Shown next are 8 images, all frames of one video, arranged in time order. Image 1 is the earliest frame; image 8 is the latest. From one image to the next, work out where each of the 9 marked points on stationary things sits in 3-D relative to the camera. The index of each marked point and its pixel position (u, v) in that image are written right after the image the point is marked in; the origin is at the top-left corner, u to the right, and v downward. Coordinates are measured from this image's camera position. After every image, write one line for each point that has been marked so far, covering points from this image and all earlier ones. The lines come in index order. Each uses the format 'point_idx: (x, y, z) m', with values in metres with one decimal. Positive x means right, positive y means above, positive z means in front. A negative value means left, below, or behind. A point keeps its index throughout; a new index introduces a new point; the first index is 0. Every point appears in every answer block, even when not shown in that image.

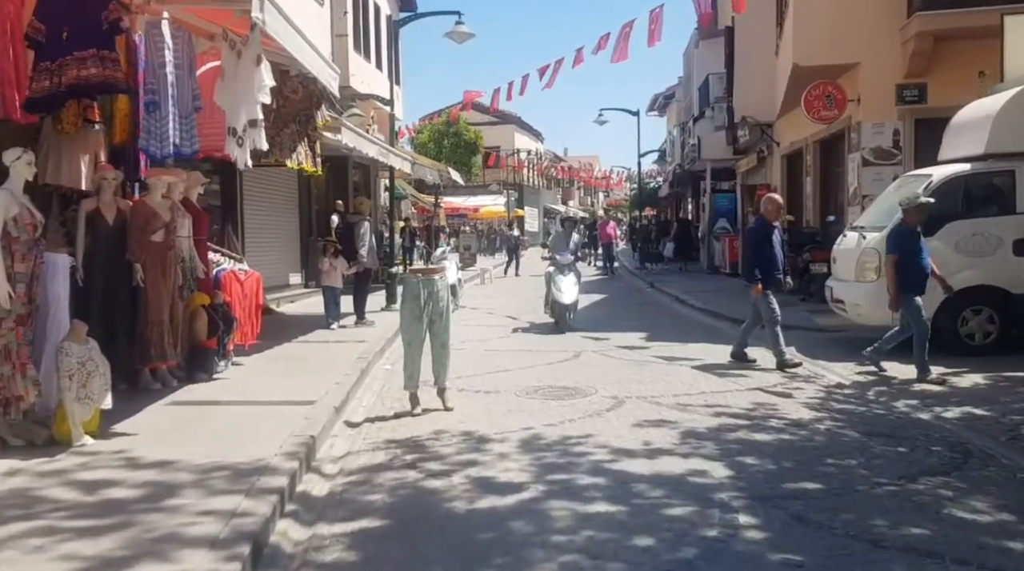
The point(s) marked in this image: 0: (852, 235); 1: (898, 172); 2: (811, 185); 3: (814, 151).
0: (+4.1, +0.6, +10.4) m
1: (+6.0, +1.8, +13.7) m
2: (+5.8, +2.0, +17.1) m
3: (+5.8, +2.6, +16.9) m
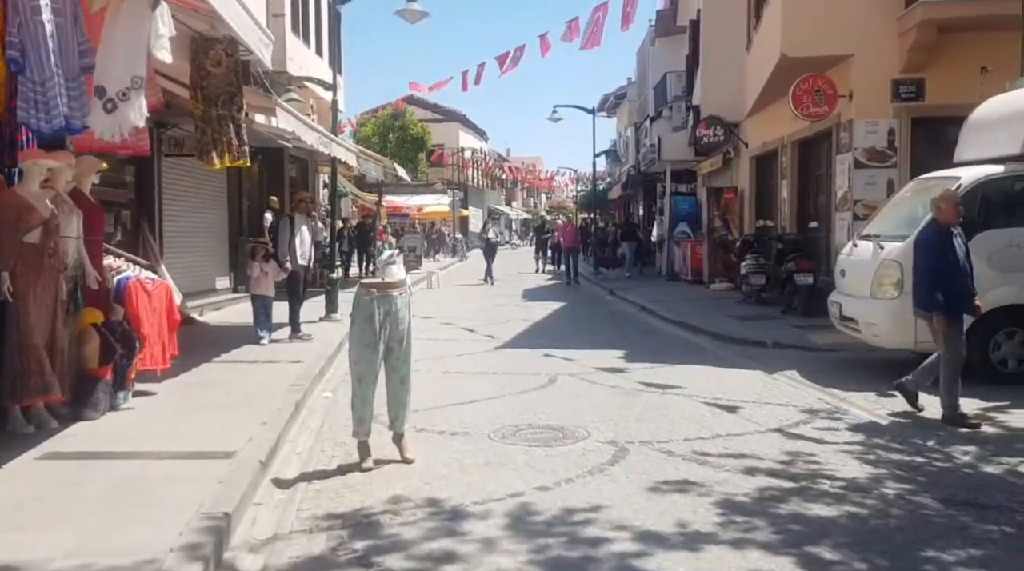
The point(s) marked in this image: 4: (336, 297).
0: (+3.7, +0.4, +9.1) m
1: (+5.4, +1.6, +12.6) m
2: (+5.0, +1.8, +16.0) m
3: (+5.0, +2.4, +15.7) m
4: (-2.8, -0.2, +14.2) m
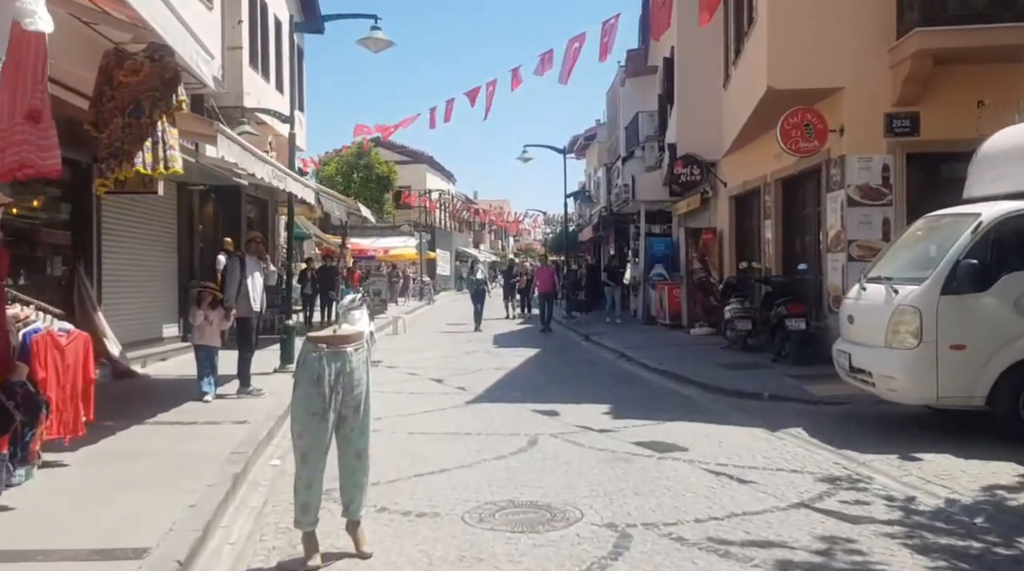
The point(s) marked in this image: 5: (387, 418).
0: (+3.5, 0.0, +8.3) m
1: (+5.0, +1.0, +11.9) m
2: (+4.5, +1.0, +15.2) m
3: (+4.5, +1.6, +15.0) m
4: (-3.3, -0.9, +13.1) m
5: (-1.3, -1.4, +9.5) m
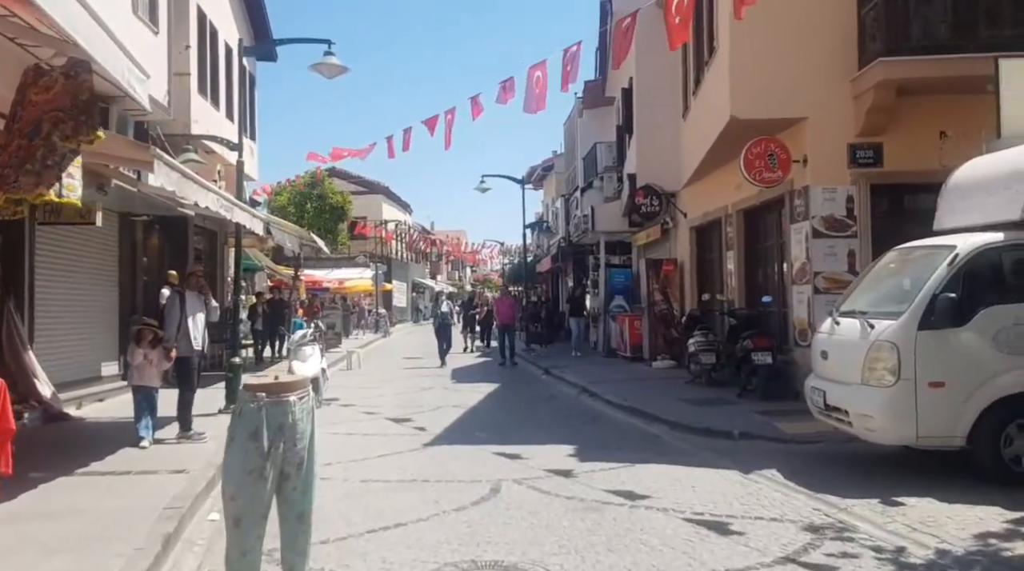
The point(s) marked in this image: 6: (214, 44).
0: (+3.1, -0.3, +8.0) m
1: (+4.5, +0.5, +11.7) m
2: (+3.8, +0.4, +15.0) m
3: (+3.8, +1.1, +14.8) m
4: (-3.8, -1.4, +12.4) m
5: (-1.8, -1.8, +8.9) m
6: (-6.5, +5.2, +19.1) m
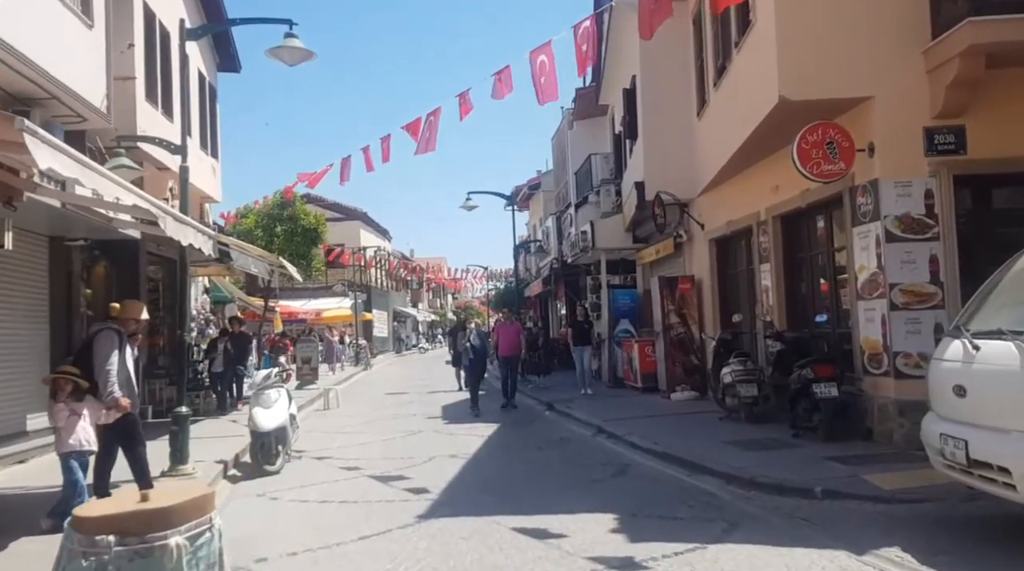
0: (+3.3, -0.4, +5.9) m
1: (+4.6, +0.4, +9.6) m
2: (+3.8, +0.2, +12.9) m
3: (+3.8, +0.8, +12.8) m
4: (-3.7, -1.8, +10.1) m
5: (-1.5, -2.0, +6.6) m
6: (-6.7, +4.6, +17.0) m
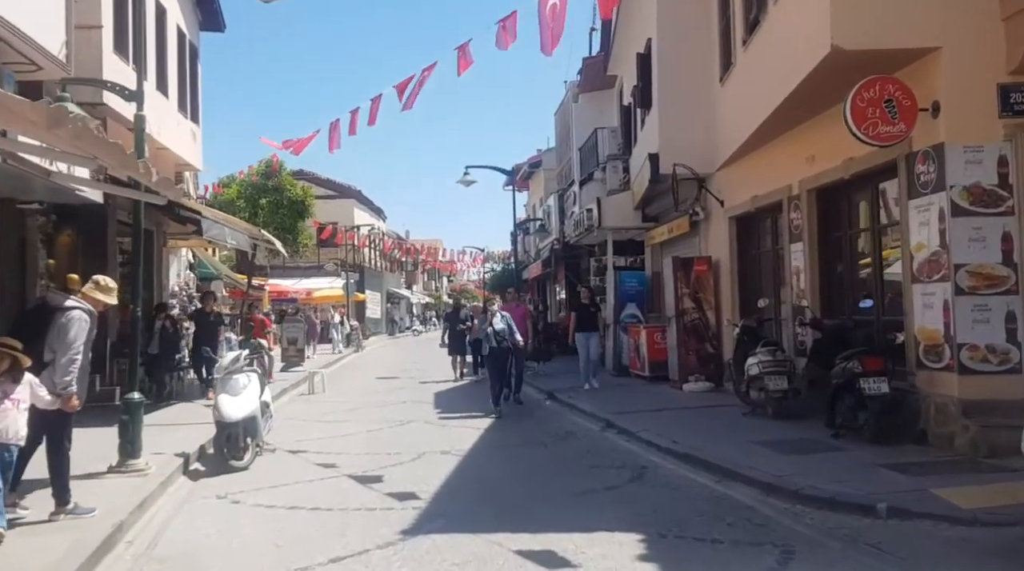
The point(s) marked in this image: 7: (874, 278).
0: (+3.3, -0.3, +4.6) m
1: (+4.6, +0.5, +8.3) m
2: (+3.8, +0.4, +11.6) m
3: (+3.8, +1.0, +11.4) m
4: (-3.7, -1.4, +8.8) m
5: (-1.5, -1.8, +5.3) m
6: (-6.6, +5.1, +15.5) m
7: (+4.2, +0.1, +10.1) m
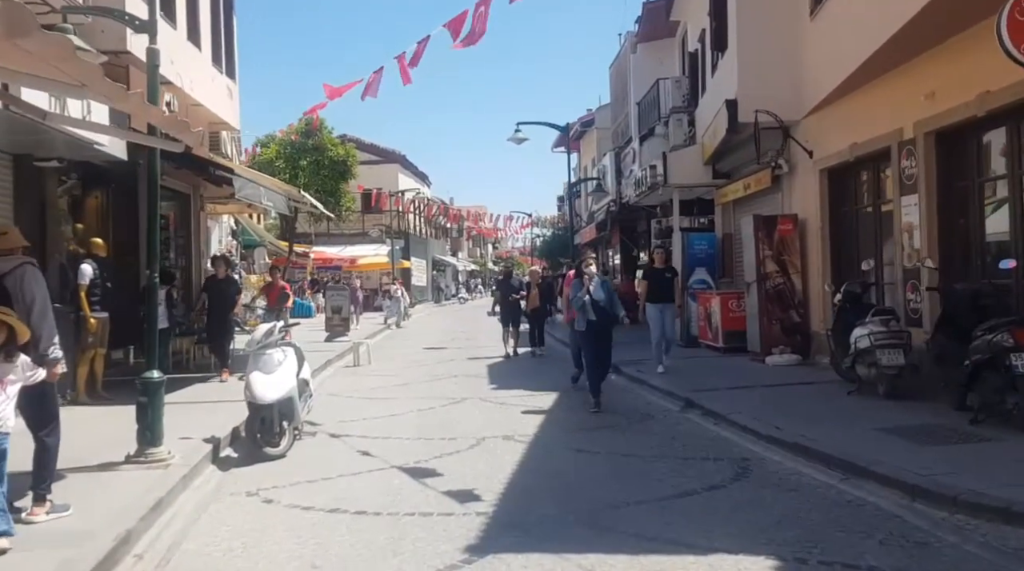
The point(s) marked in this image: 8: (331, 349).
0: (+3.8, -0.1, +3.0) m
1: (+5.3, +0.9, +6.7) m
2: (+4.6, +0.9, +10.0) m
3: (+4.6, +1.5, +9.8) m
4: (-3.0, -1.1, +7.6) m
5: (-1.0, -1.6, +4.1) m
6: (-5.6, +5.7, +14.3) m
7: (+4.9, +0.5, +8.5) m
8: (-3.9, -1.4, +19.6) m
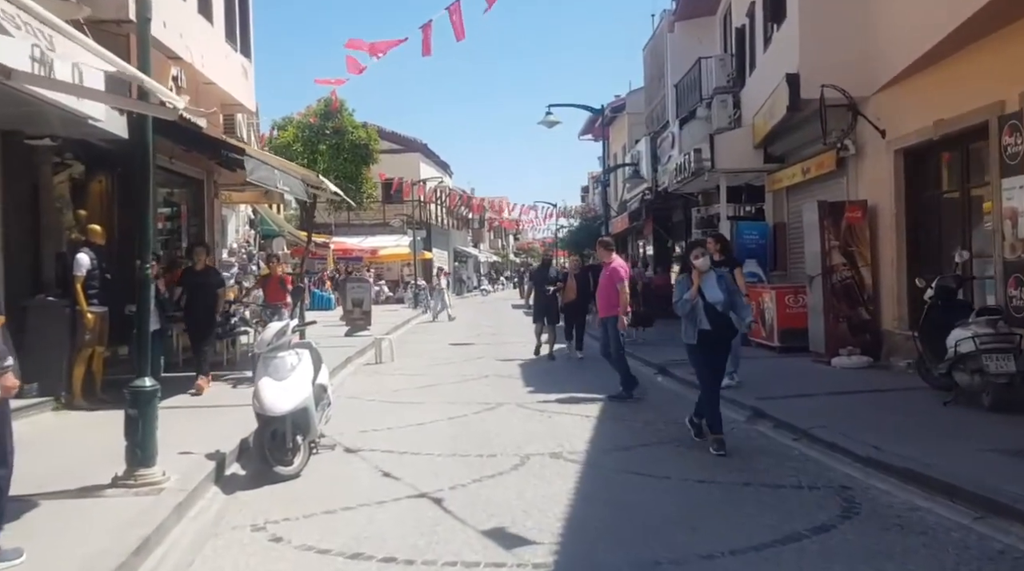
0: (+4.1, -0.1, +1.7) m
1: (+5.6, +0.9, +5.3) m
2: (+5.0, +0.9, +8.7) m
3: (+5.0, +1.5, +8.5) m
4: (-2.6, -1.0, +6.5) m
5: (-0.7, -1.6, +2.9) m
6: (-5.1, +5.8, +13.1) m
7: (+5.3, +0.5, +7.2) m
8: (-3.3, -1.2, +18.5) m
